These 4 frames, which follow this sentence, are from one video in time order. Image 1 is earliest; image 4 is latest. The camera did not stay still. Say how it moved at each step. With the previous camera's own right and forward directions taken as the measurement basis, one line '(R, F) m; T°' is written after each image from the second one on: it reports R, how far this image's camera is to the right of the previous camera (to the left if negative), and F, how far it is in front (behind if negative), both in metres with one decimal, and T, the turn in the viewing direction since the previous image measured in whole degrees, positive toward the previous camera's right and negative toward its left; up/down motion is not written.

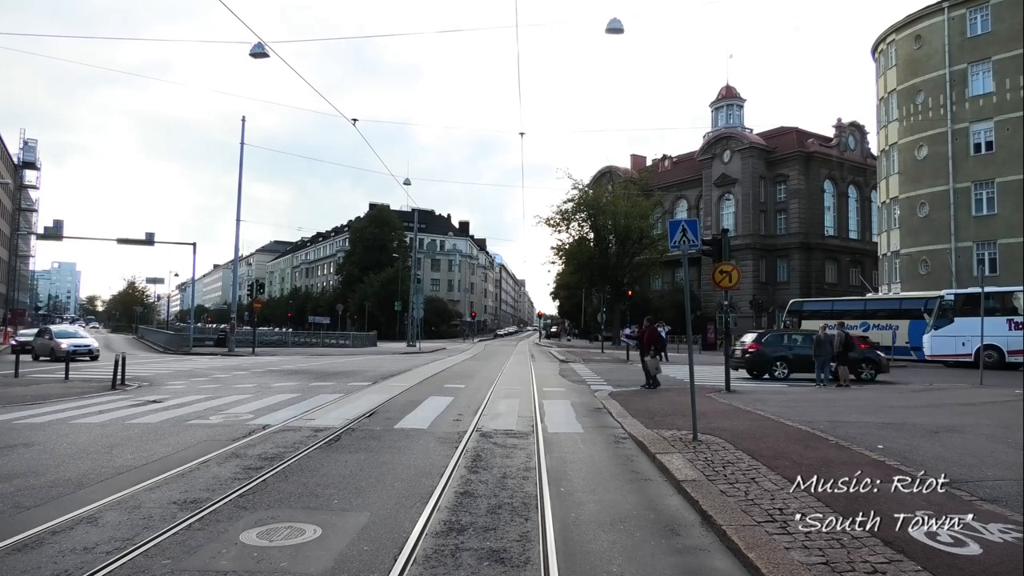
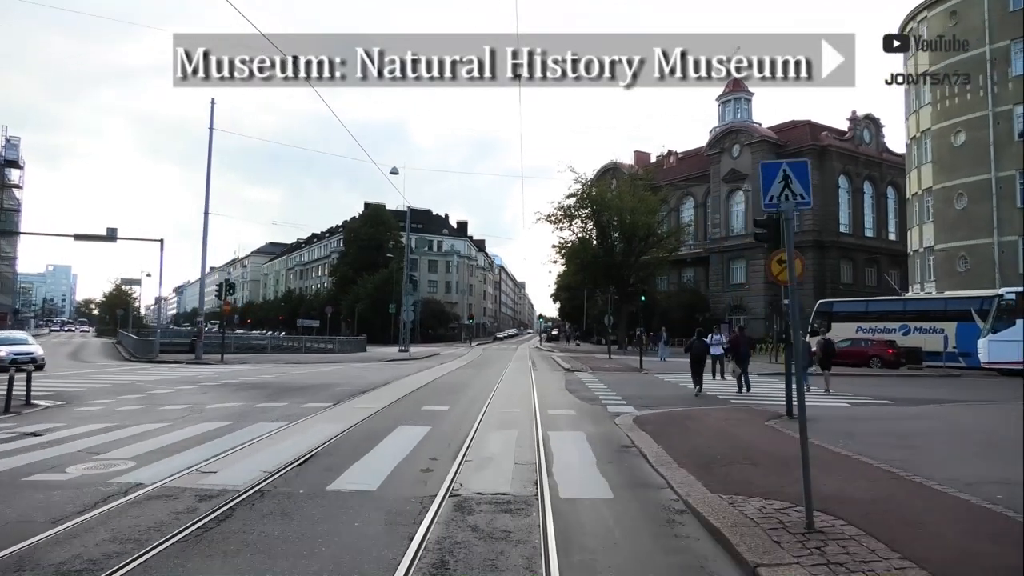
(0.0, +1.7) m; 0°
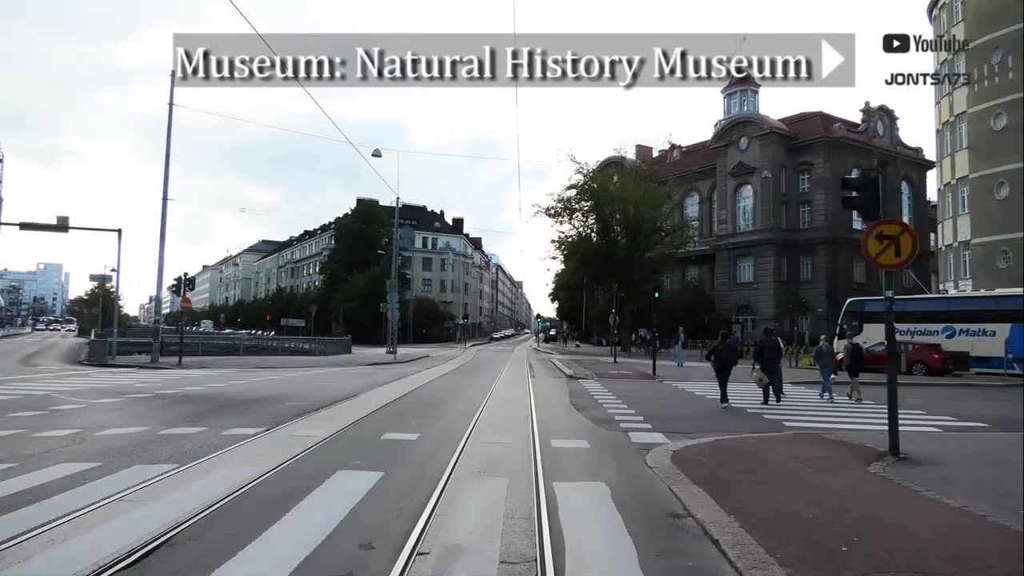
(0.0, +1.6) m; 0°
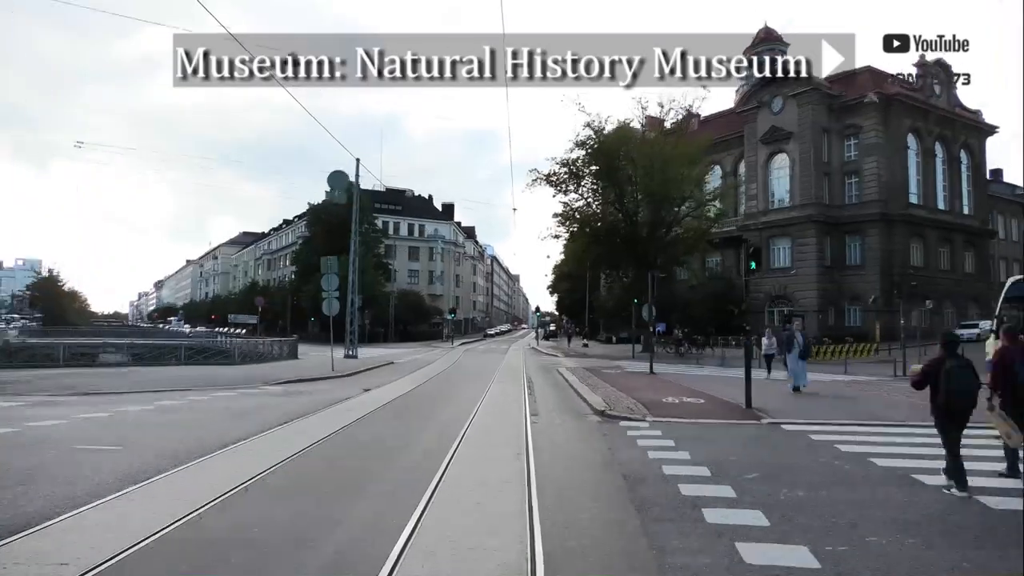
(+0.1, +4.9) m; 0°
